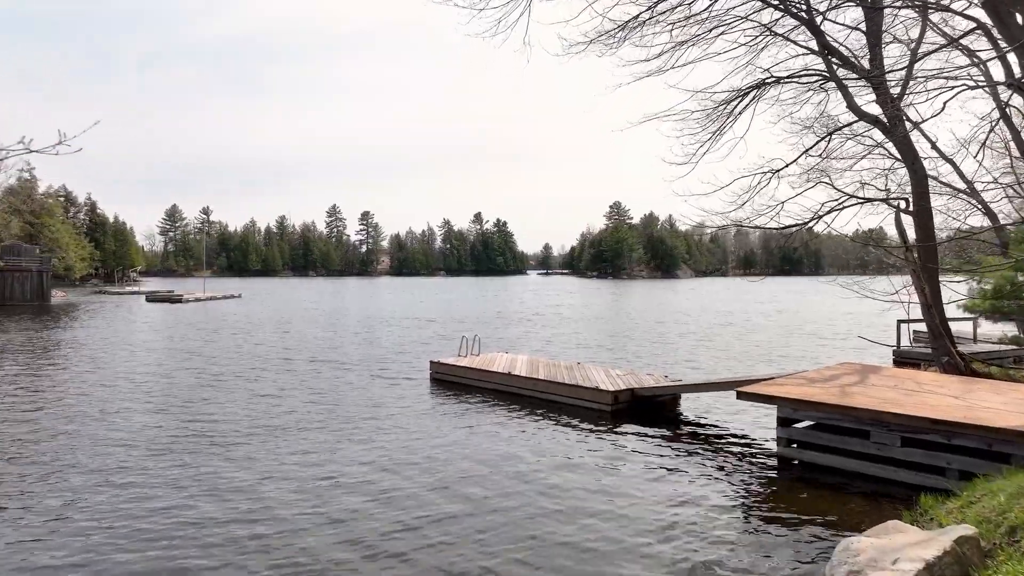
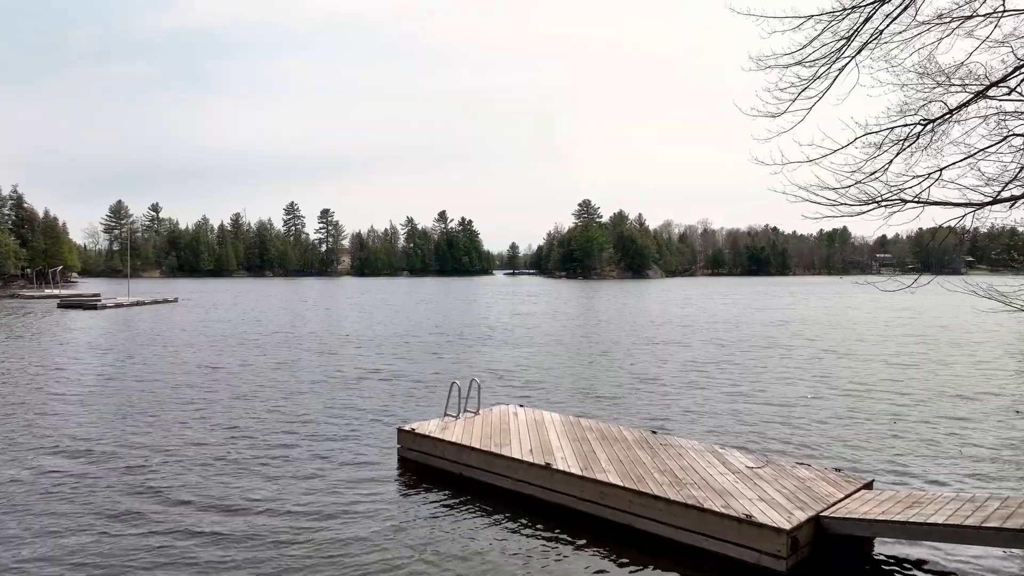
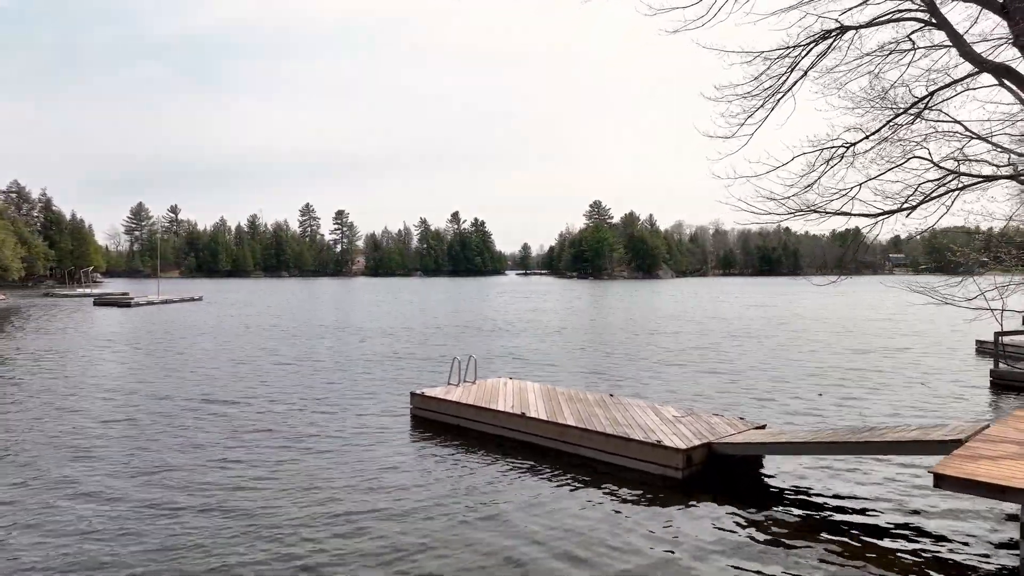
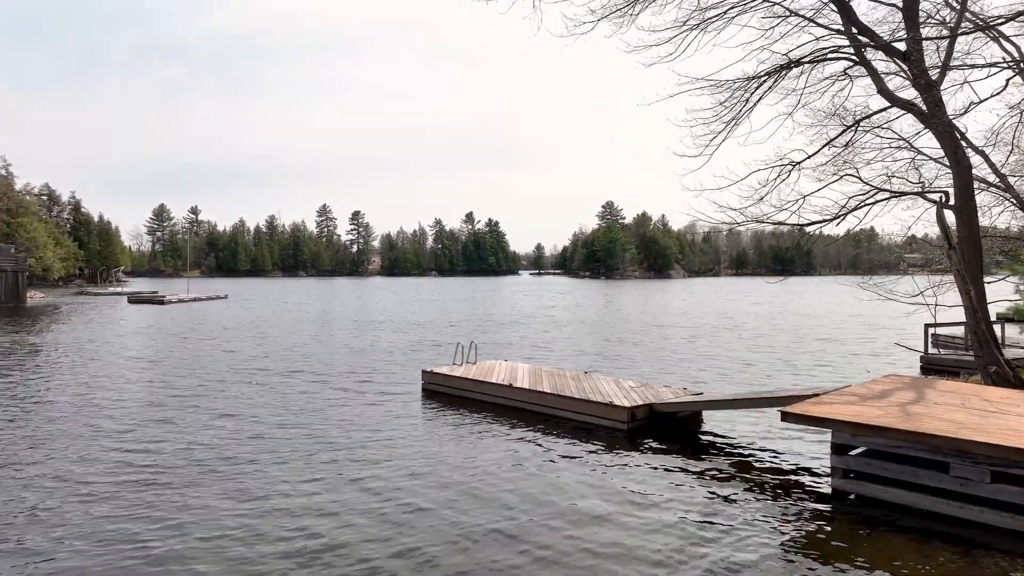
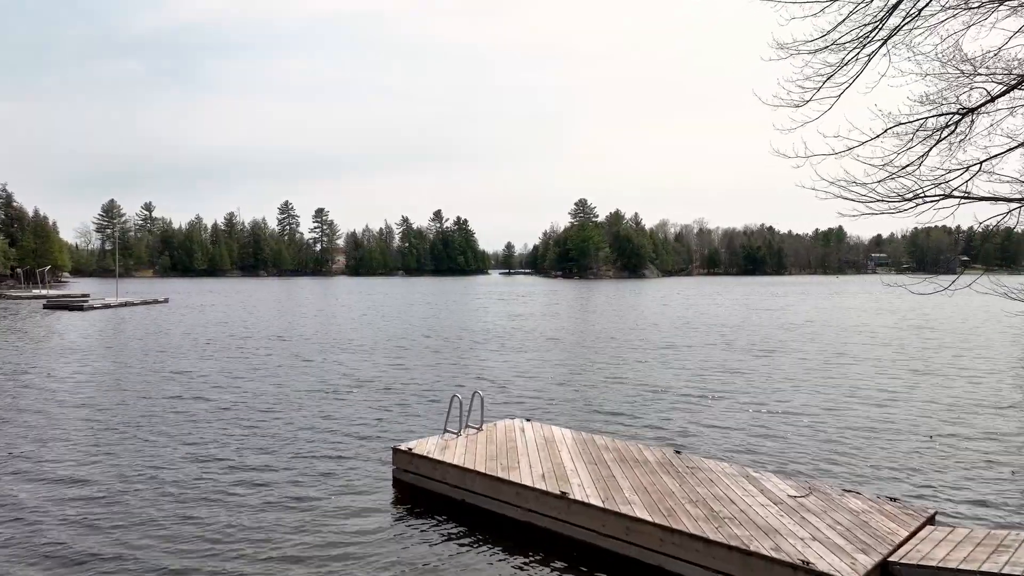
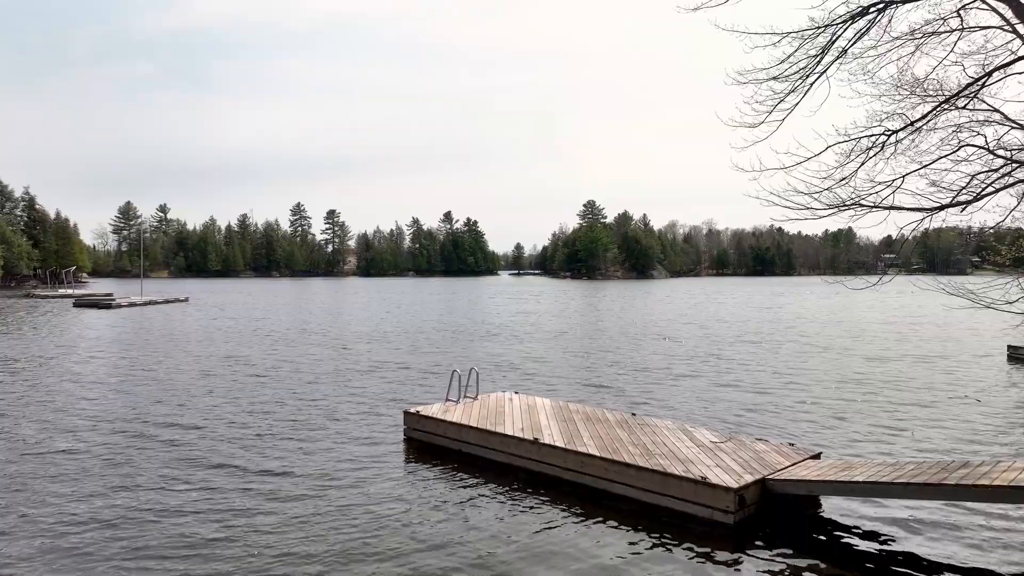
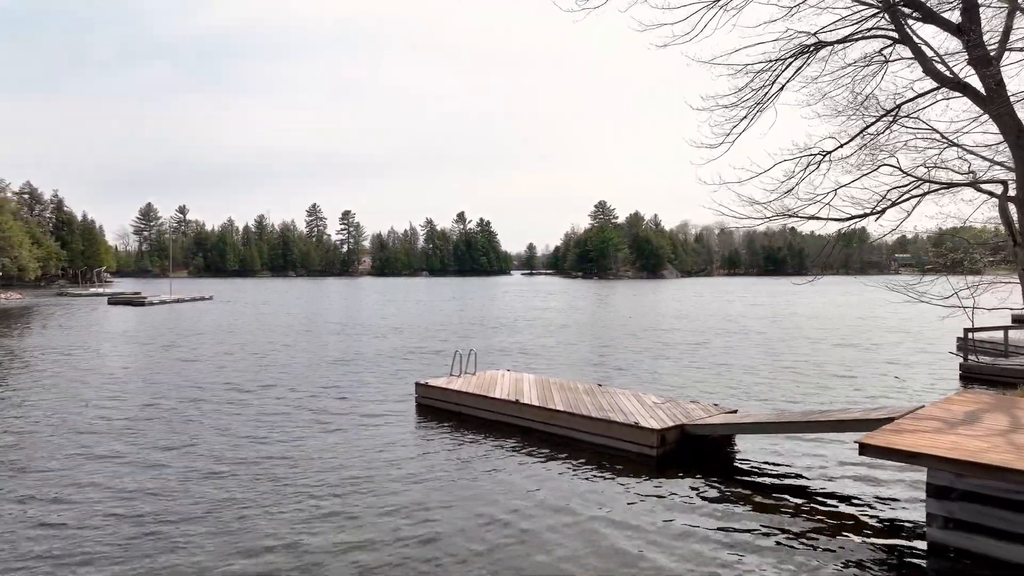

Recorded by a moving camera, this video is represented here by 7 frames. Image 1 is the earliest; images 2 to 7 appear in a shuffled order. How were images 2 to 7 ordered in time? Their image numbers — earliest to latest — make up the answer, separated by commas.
4, 7, 3, 6, 2, 5
